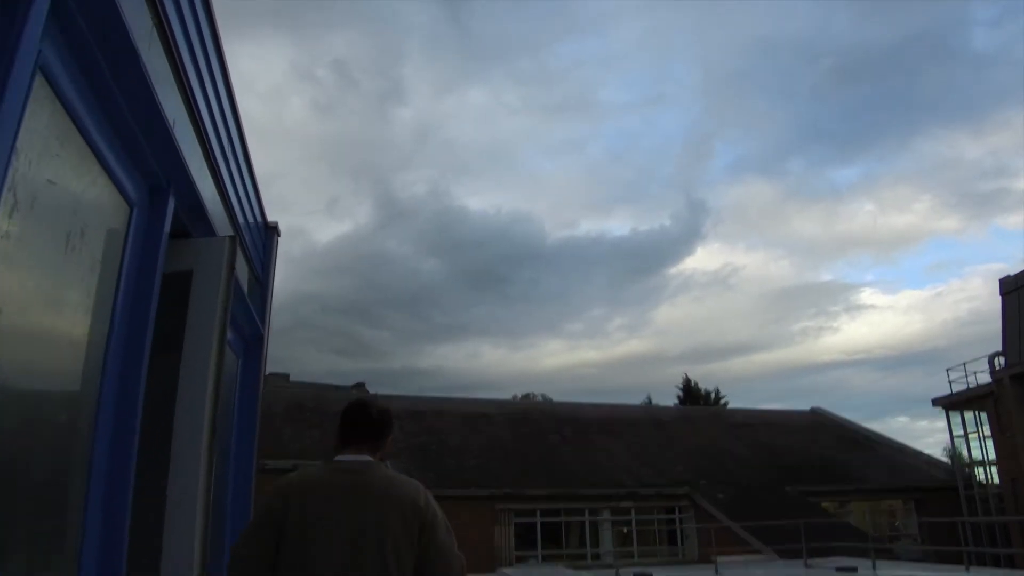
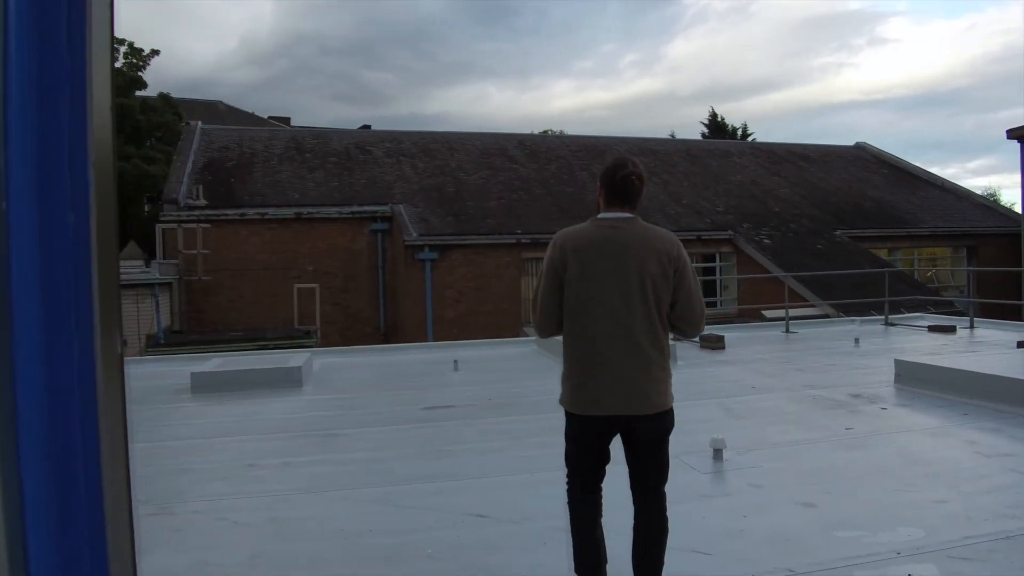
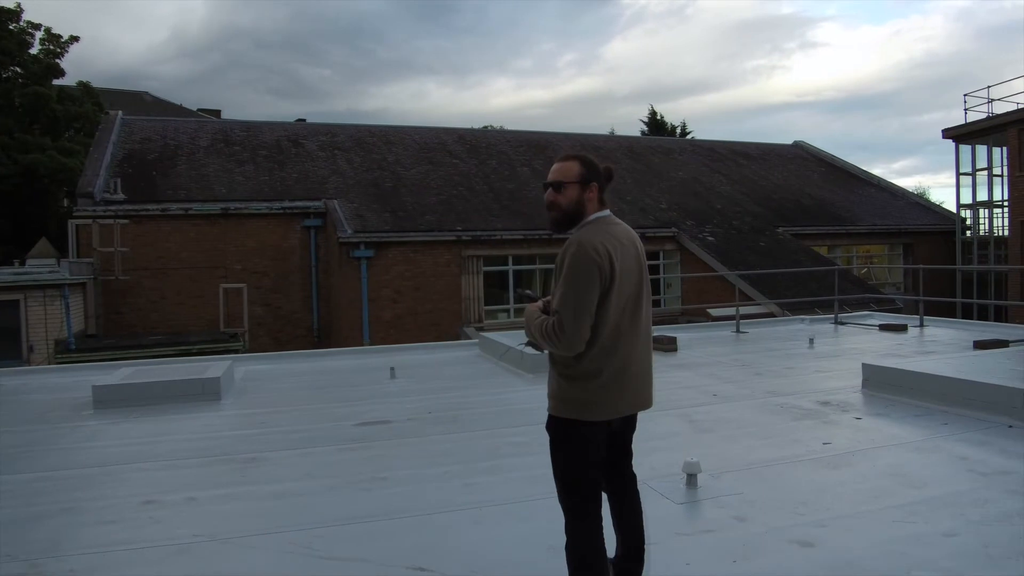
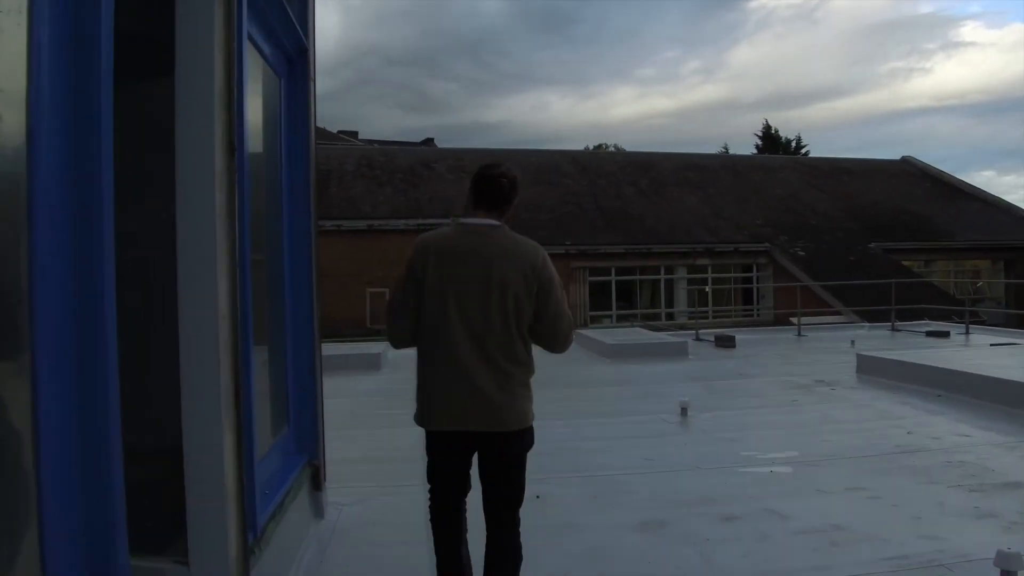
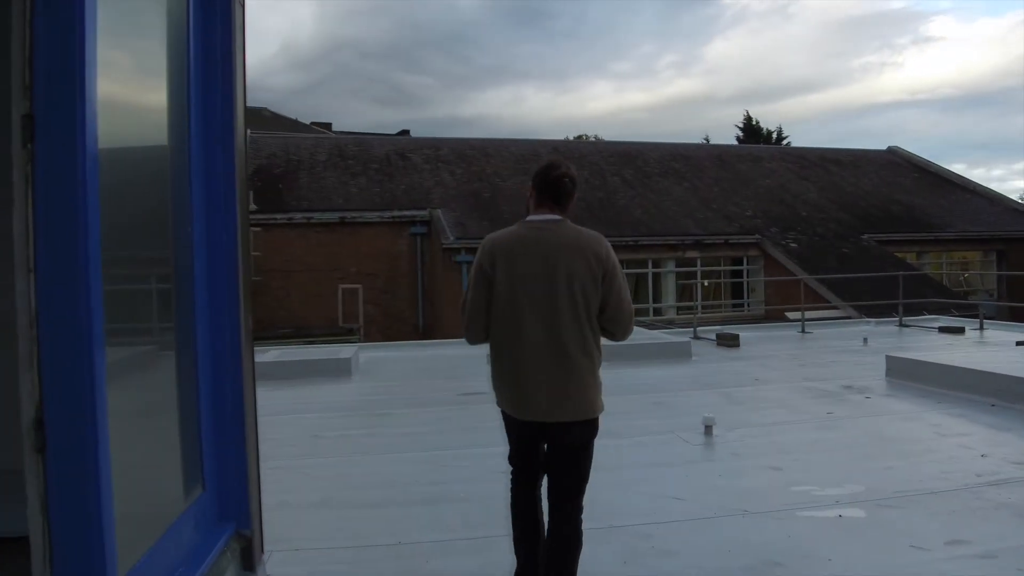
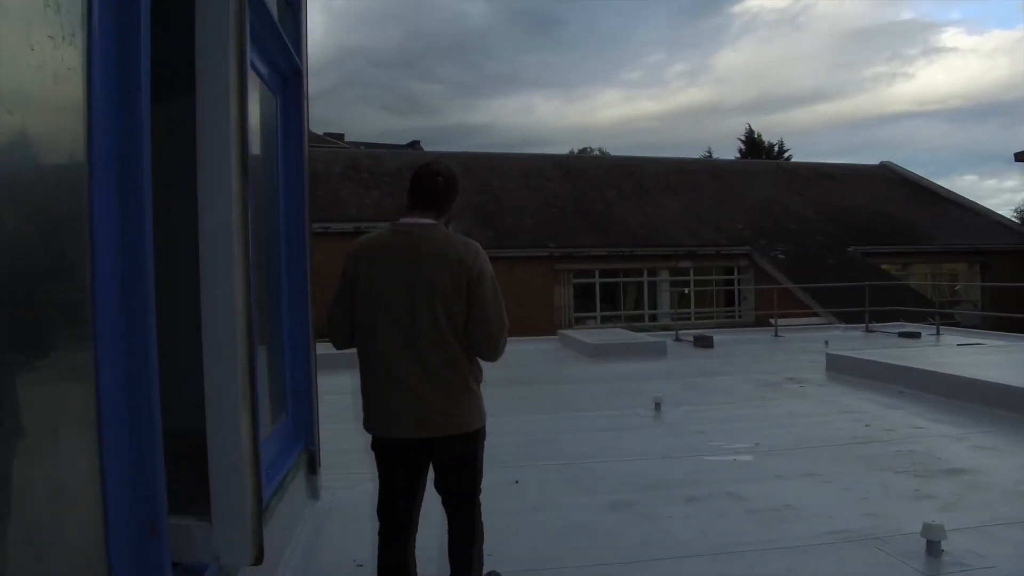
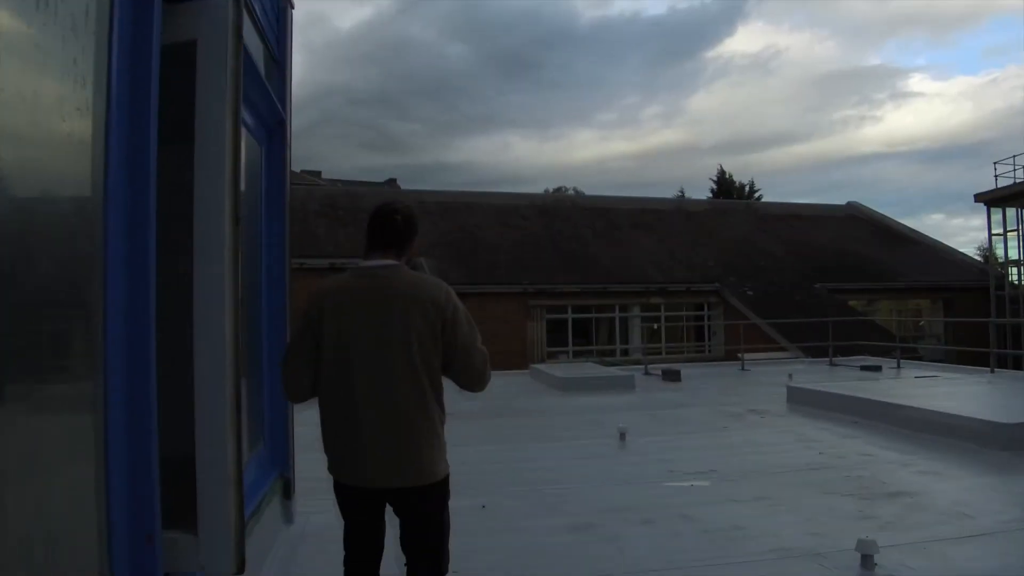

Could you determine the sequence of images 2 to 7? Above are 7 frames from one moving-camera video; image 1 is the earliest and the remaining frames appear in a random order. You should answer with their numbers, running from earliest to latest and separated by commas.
7, 6, 4, 5, 2, 3
